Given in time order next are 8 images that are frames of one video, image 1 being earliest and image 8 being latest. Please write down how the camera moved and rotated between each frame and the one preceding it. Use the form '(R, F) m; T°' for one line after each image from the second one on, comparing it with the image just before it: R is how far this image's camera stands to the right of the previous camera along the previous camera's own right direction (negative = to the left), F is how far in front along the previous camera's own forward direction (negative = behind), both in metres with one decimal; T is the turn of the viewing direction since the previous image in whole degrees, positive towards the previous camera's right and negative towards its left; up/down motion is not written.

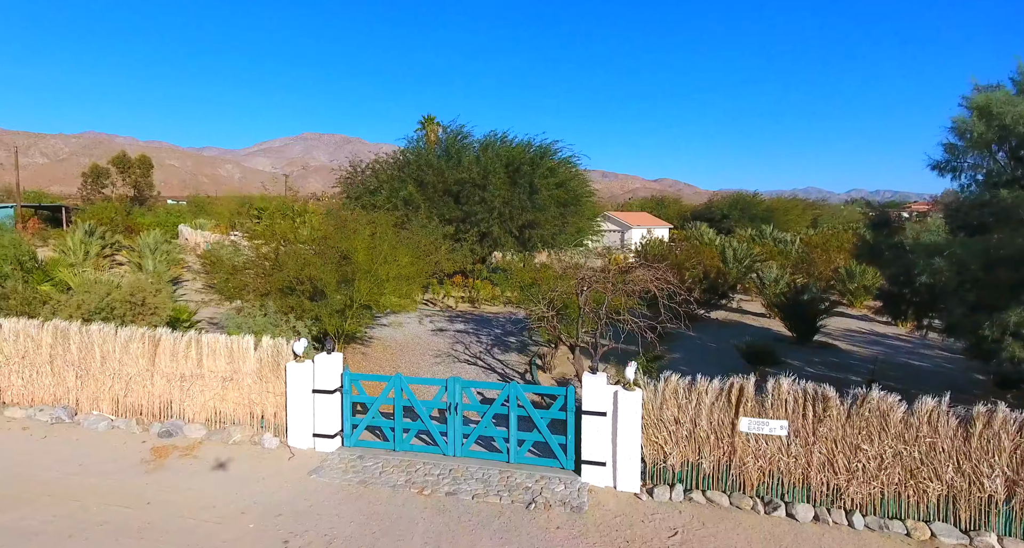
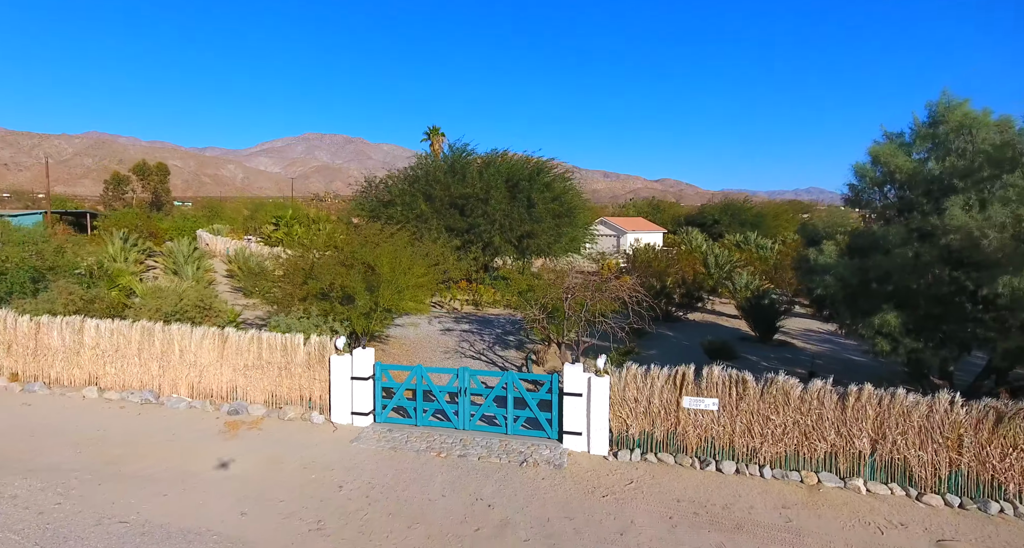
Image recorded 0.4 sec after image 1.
(0.0, -0.7) m; 0°
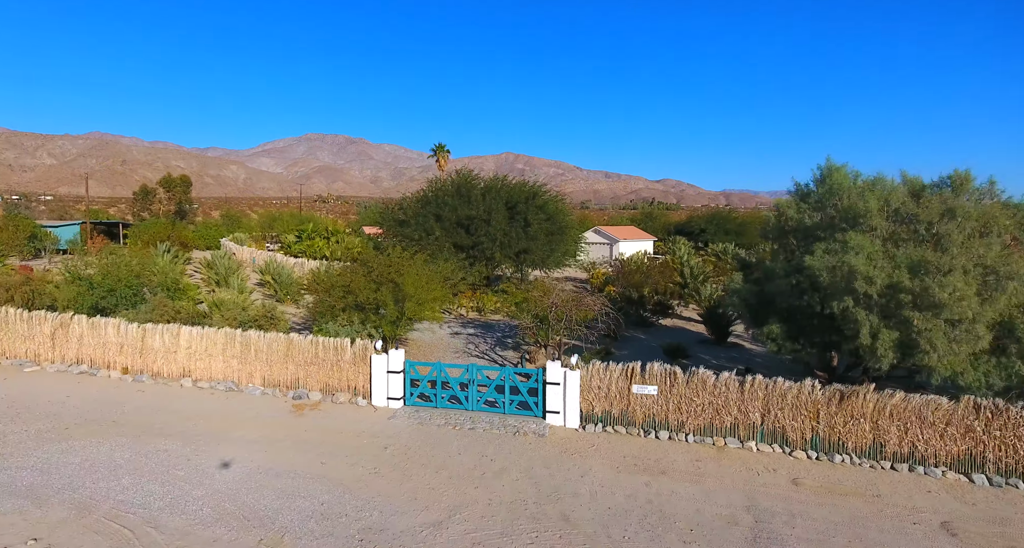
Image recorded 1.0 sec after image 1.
(0.0, -1.2) m; 0°
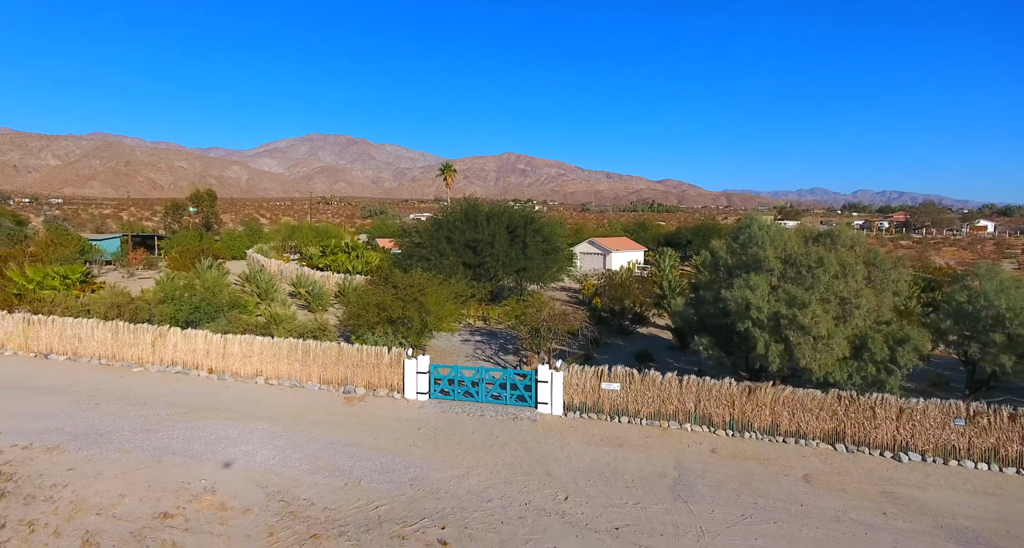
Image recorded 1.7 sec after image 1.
(0.0, -1.4) m; 0°
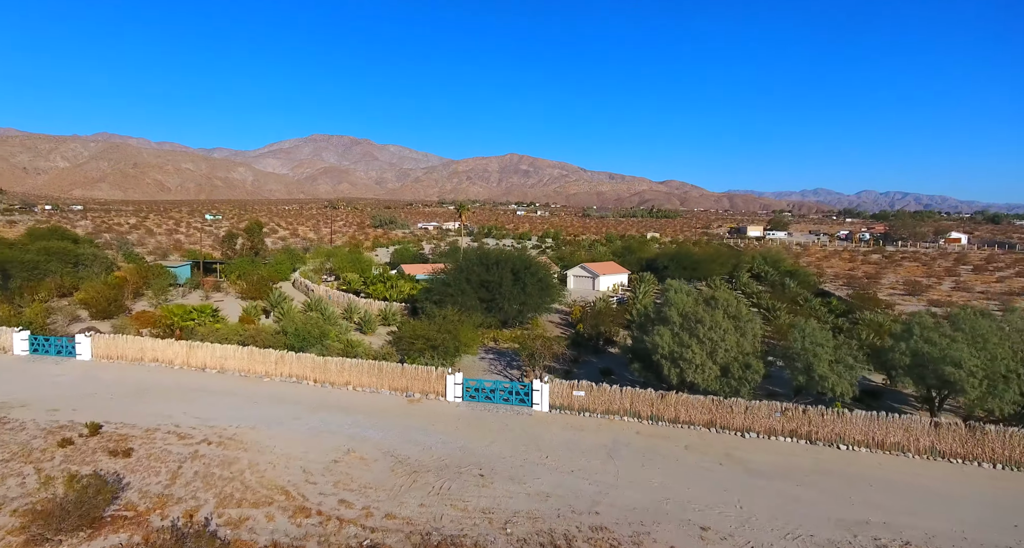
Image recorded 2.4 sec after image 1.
(0.0, -3.3) m; 0°
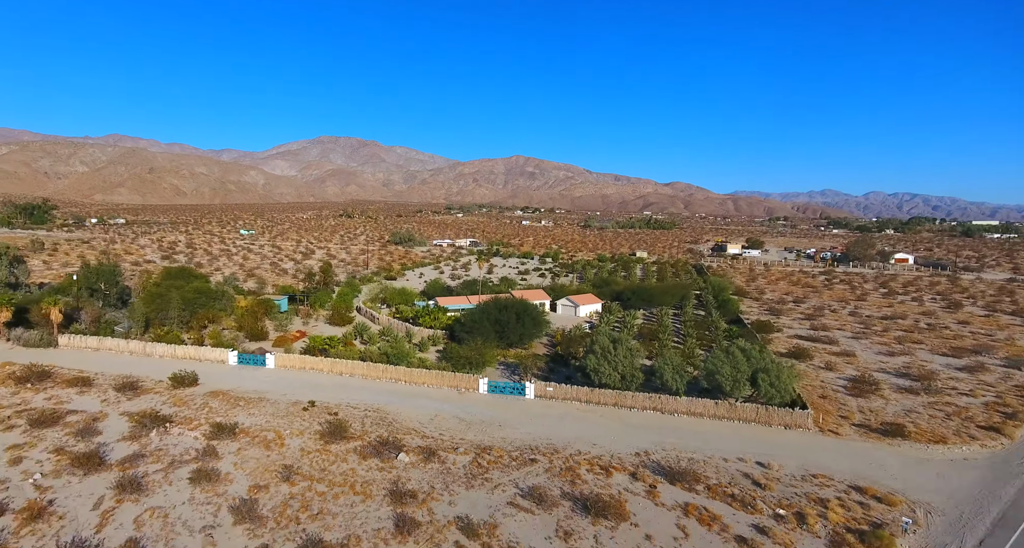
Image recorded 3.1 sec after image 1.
(+0.1, -7.8) m; -1°
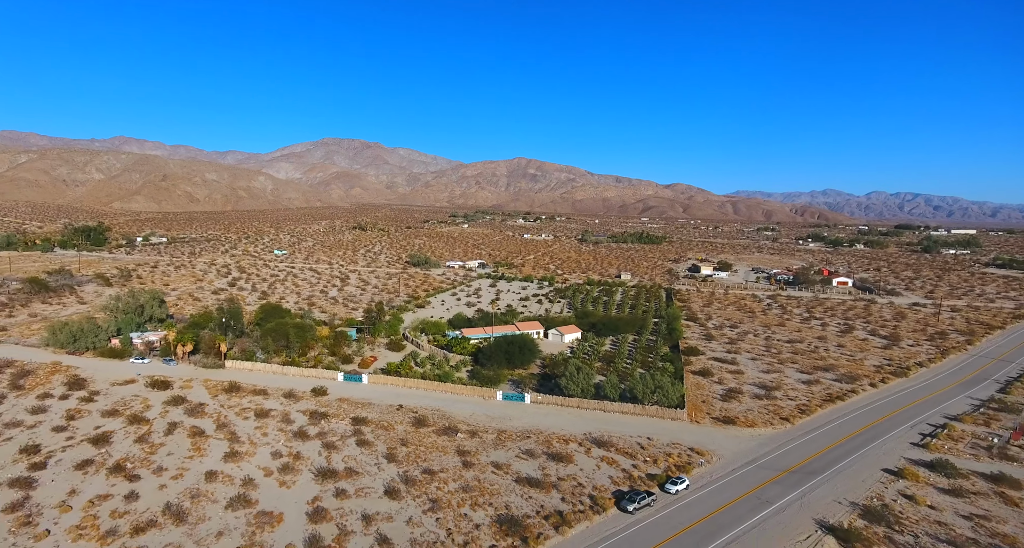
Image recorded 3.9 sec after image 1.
(-0.1, -10.8) m; 0°
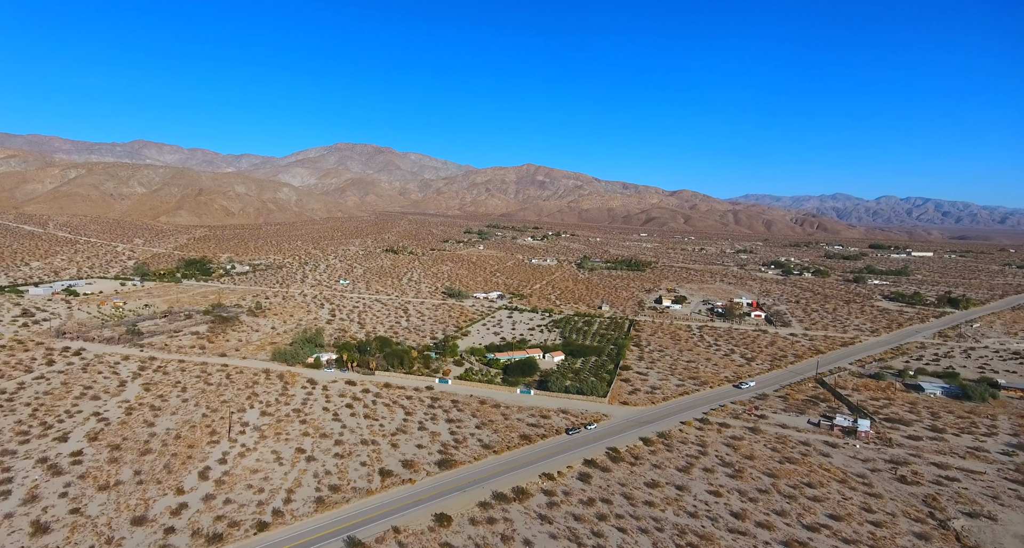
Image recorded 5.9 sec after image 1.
(-0.5, -27.5) m; -1°
